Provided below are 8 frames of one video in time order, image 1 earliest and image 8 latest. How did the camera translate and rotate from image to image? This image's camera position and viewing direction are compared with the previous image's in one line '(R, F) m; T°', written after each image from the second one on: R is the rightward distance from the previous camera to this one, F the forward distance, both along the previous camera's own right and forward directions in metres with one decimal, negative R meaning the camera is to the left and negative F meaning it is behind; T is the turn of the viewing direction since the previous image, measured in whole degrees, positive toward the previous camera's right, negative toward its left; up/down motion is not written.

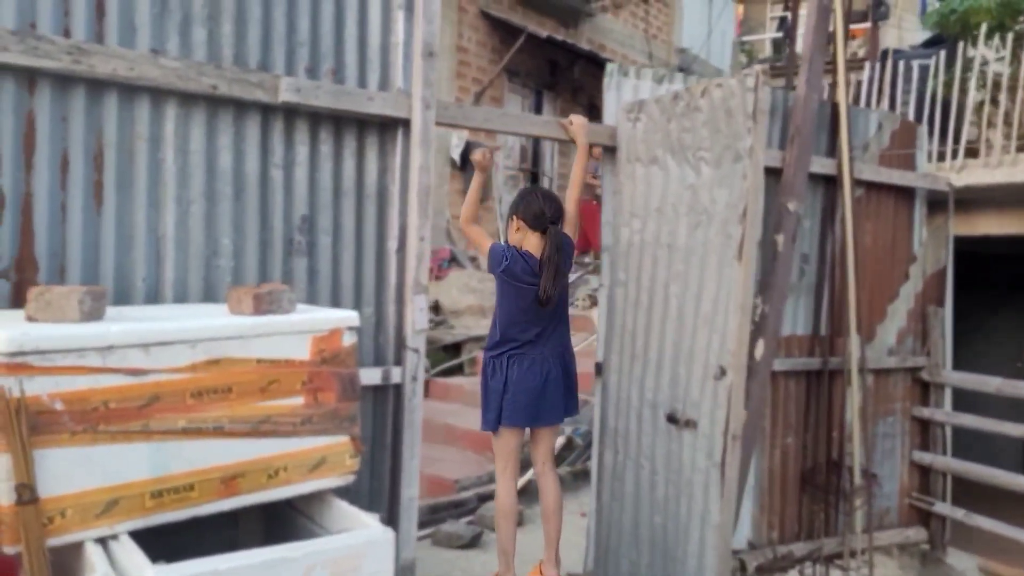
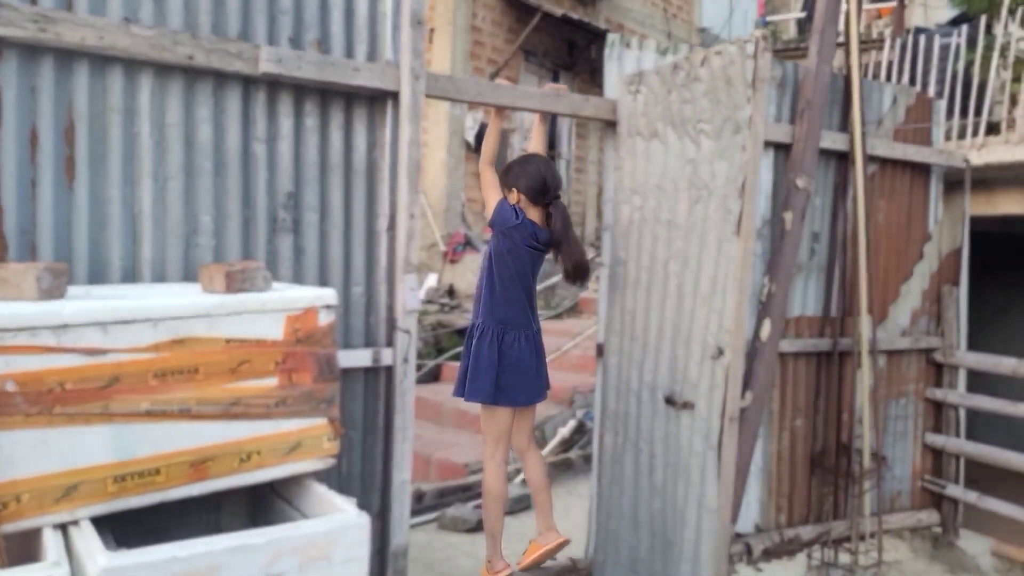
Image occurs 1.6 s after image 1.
(+0.1, +0.1) m; -2°
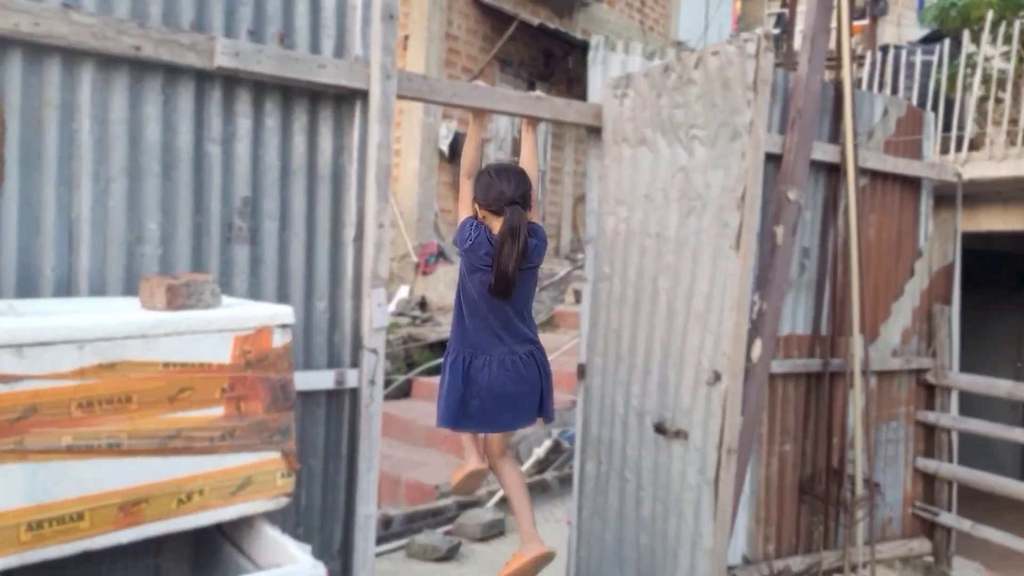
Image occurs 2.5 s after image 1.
(0.0, +0.3) m; +2°
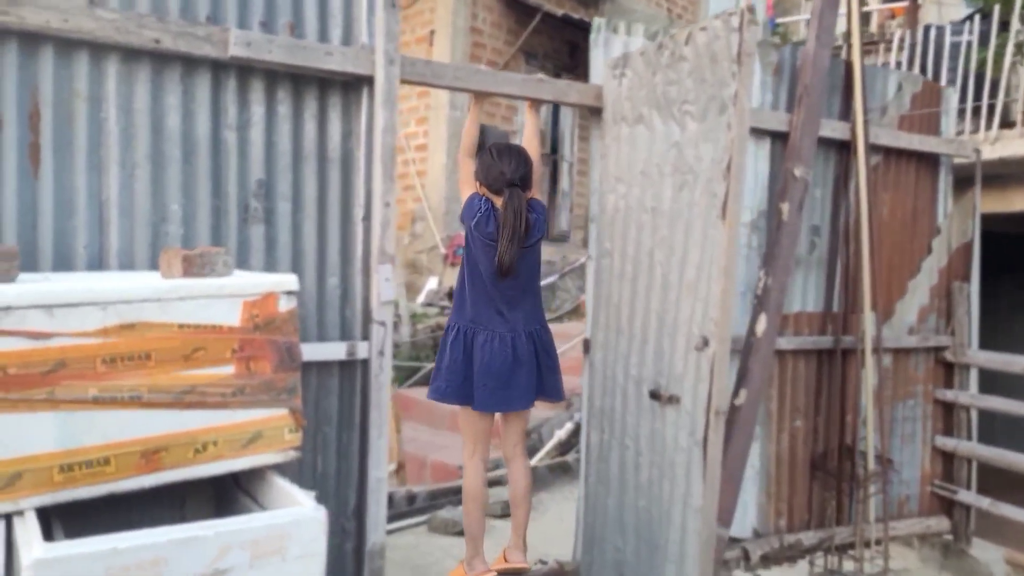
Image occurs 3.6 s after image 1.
(+0.1, -0.1) m; -3°
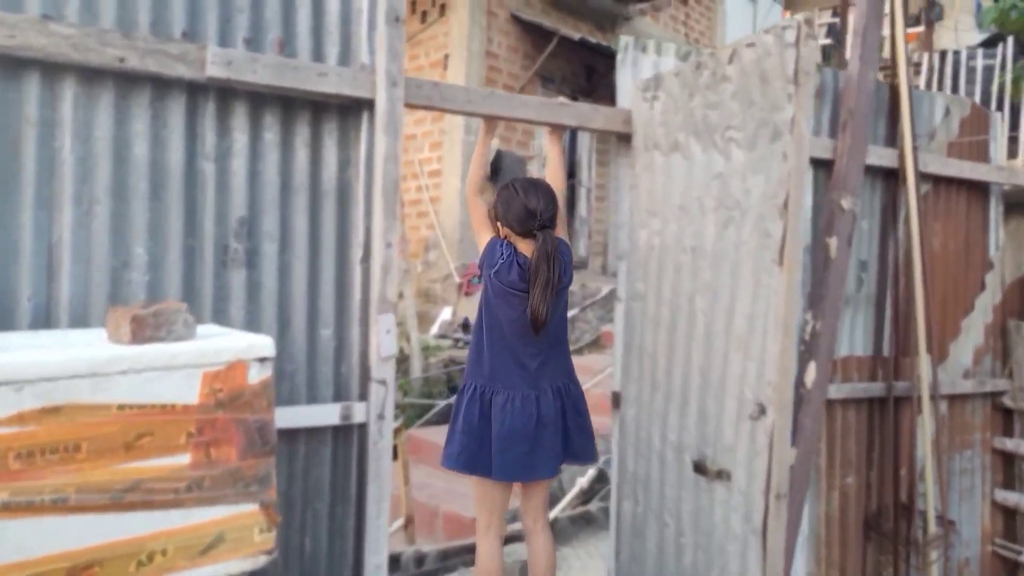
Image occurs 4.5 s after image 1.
(0.0, +0.4) m; -1°
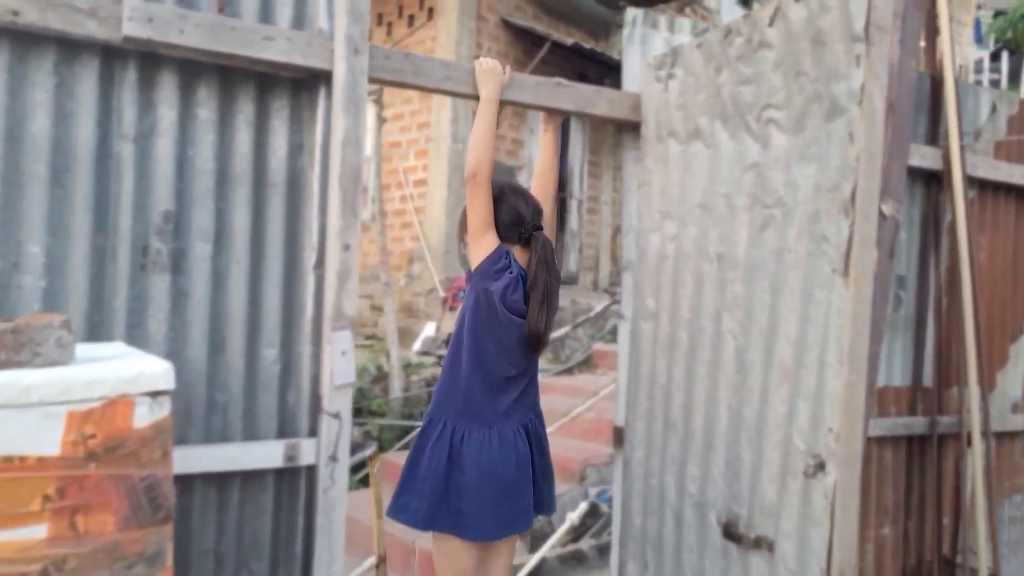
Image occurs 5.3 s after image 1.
(0.0, +0.5) m; +1°
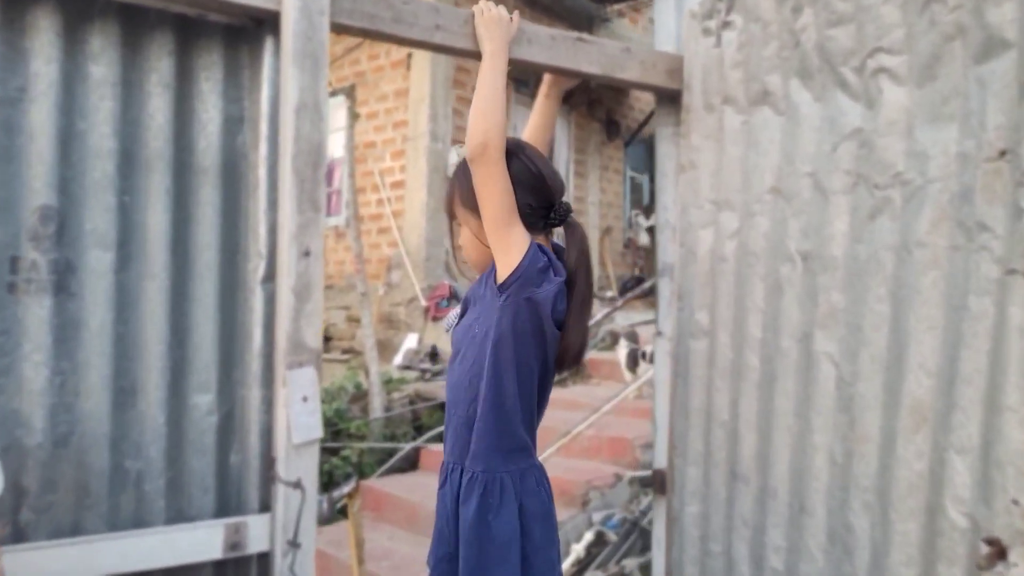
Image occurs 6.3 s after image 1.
(-0.1, +0.6) m; +2°
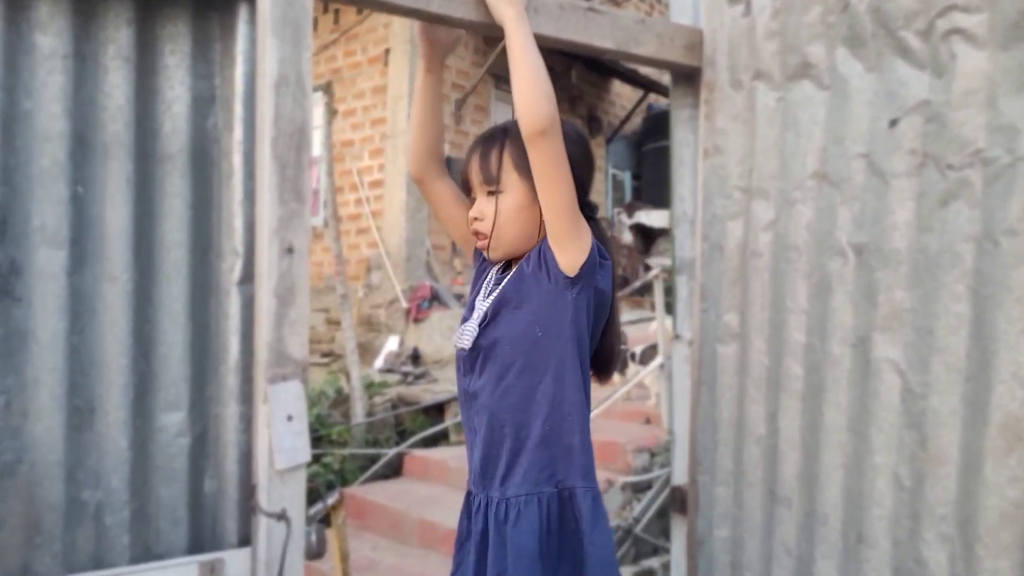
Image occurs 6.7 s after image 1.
(-0.1, +0.2) m; +2°
